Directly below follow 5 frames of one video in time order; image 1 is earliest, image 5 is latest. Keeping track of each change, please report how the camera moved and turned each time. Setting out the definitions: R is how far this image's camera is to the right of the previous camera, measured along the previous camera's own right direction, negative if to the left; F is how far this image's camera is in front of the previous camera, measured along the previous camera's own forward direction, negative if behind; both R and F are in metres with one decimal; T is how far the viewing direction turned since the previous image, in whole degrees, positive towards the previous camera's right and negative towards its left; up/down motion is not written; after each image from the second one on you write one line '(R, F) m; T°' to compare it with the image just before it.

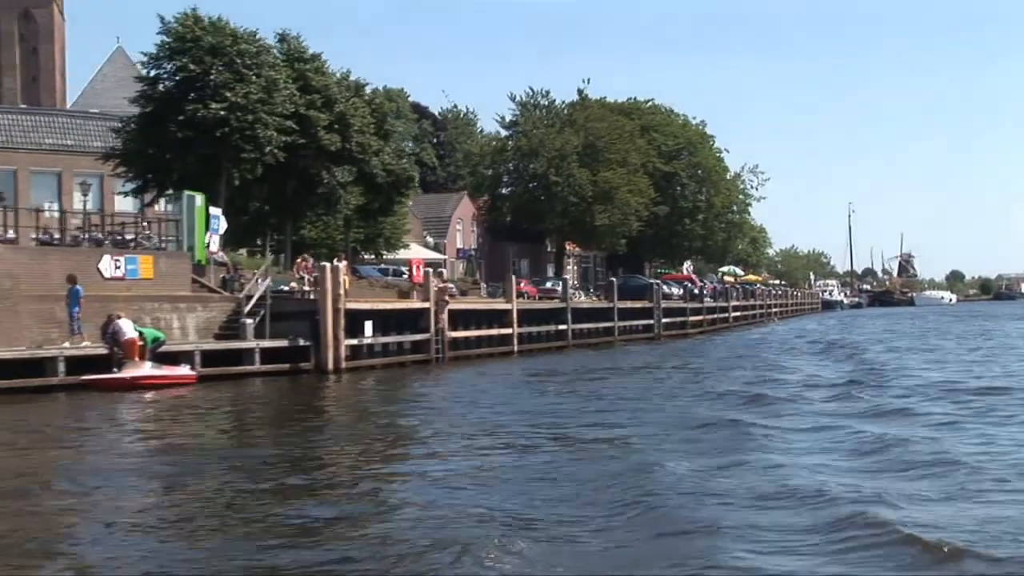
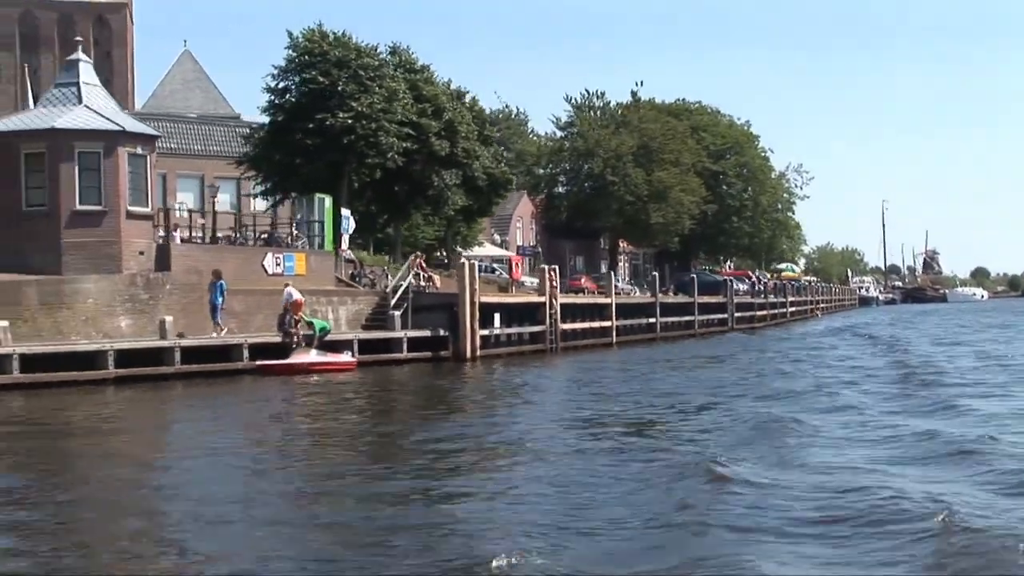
(-2.5, -3.2) m; -1°
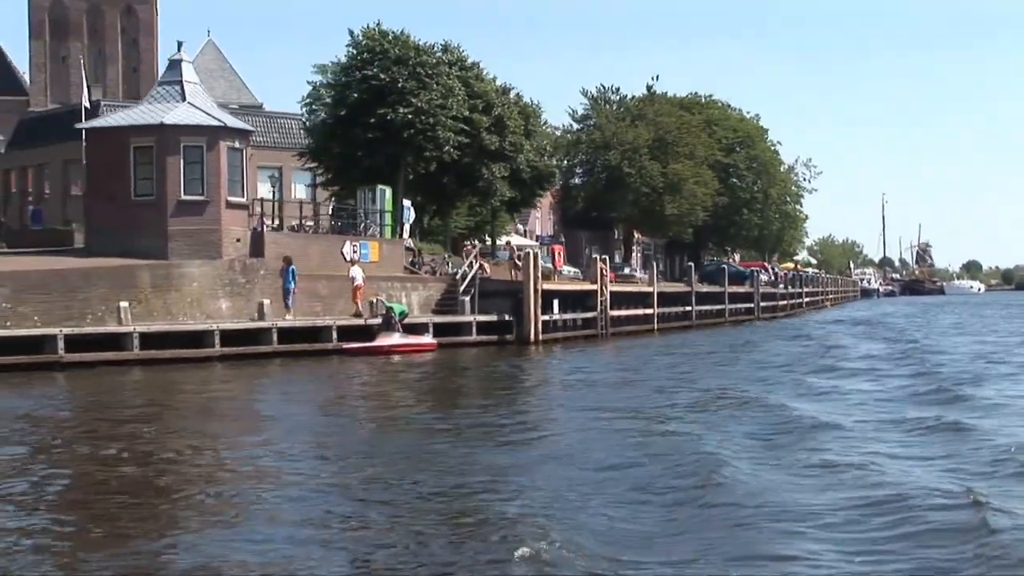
(-1.9, -2.3) m; 0°
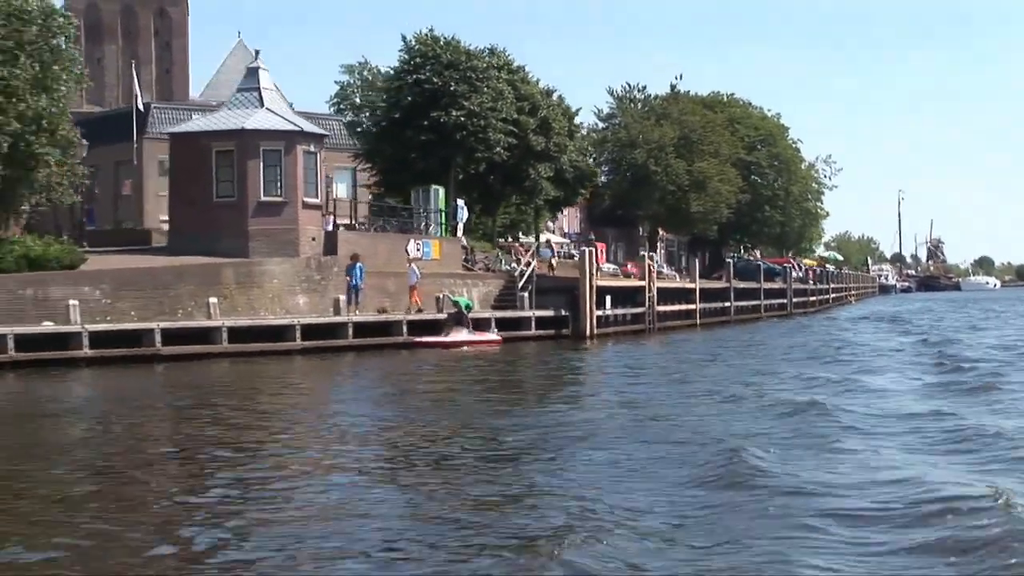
(-1.3, -1.6) m; 0°
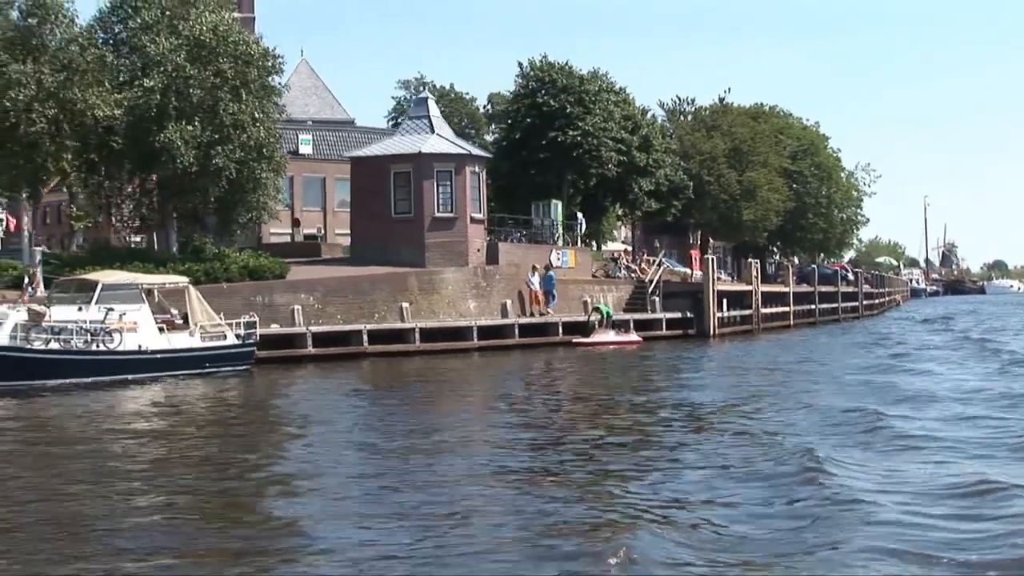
(-3.7, -4.1) m; 0°
